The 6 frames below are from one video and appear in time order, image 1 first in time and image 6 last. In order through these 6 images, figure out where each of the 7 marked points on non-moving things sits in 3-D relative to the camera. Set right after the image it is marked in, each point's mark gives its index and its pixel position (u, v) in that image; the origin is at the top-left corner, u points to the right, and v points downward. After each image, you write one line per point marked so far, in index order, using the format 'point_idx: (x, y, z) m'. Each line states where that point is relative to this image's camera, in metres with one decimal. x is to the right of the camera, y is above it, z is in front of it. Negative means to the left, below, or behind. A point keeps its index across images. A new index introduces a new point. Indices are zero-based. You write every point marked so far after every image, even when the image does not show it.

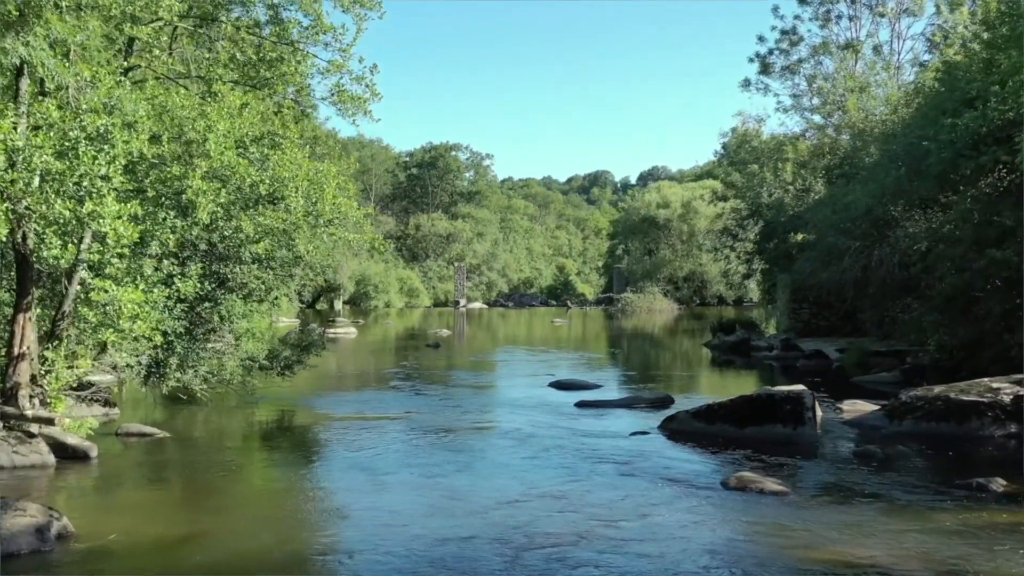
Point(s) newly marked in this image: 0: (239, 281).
0: (-4.9, +0.1, +15.9) m
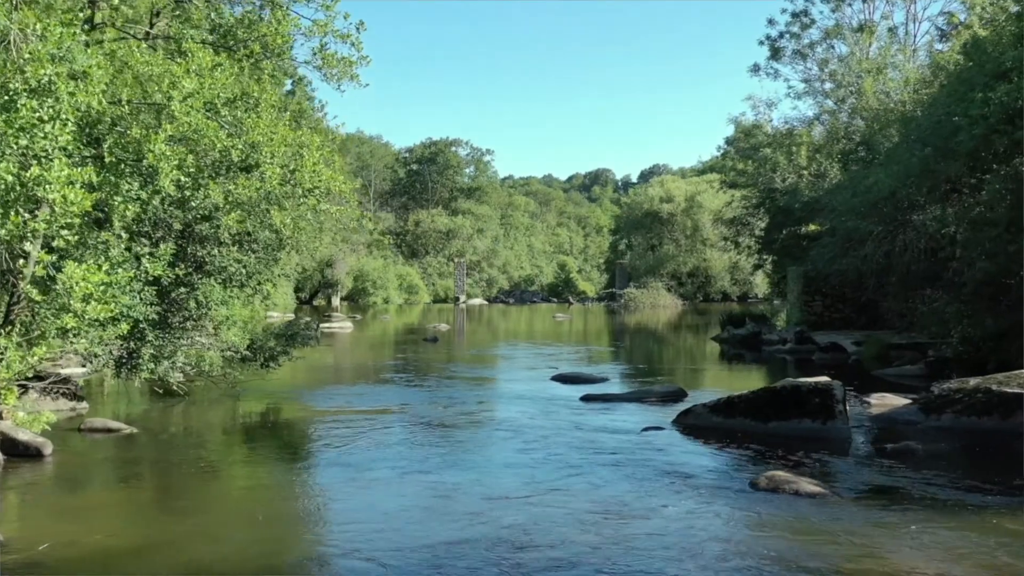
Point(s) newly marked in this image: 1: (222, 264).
0: (-4.9, +0.4, +14.7) m
1: (-4.8, +0.4, +14.9) m
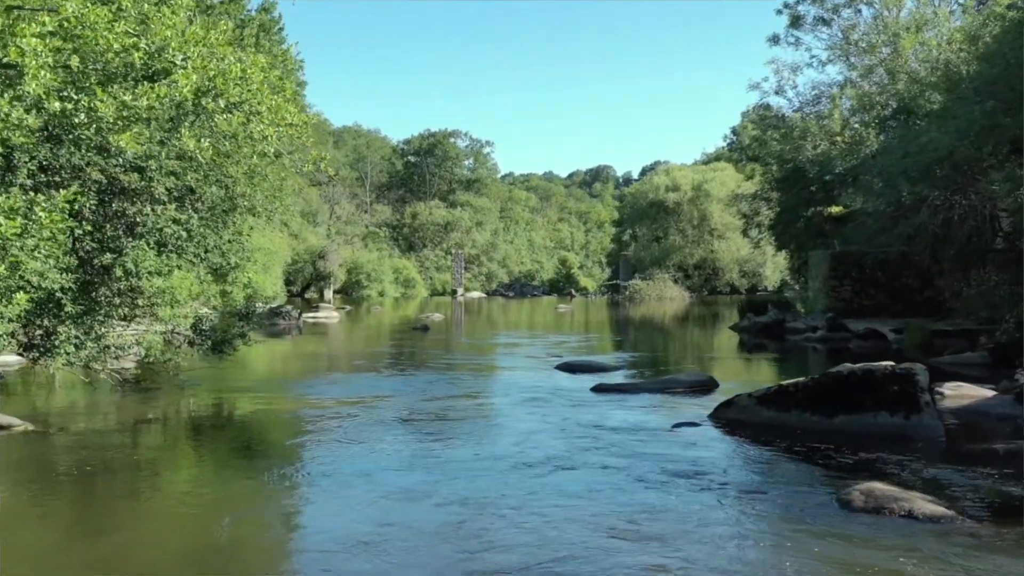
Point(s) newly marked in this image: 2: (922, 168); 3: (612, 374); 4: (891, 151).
0: (-4.9, +0.9, +12.0) m
1: (-4.9, +0.9, +12.2) m
2: (+8.1, +2.4, +17.5) m
3: (+2.1, -1.9, +19.0) m
4: (+8.5, +3.0, +19.8) m
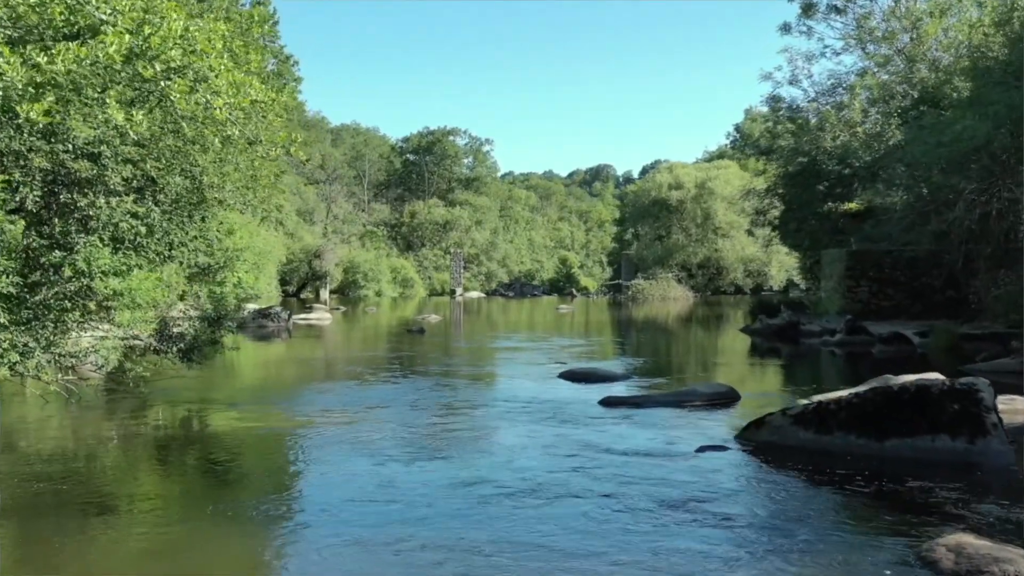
0: (-4.9, +0.8, +10.6) m
1: (-4.9, +0.8, +10.8) m
2: (+8.1, +2.3, +16.1) m
3: (+2.1, -1.9, +17.6) m
4: (+8.5, +3.0, +18.5) m
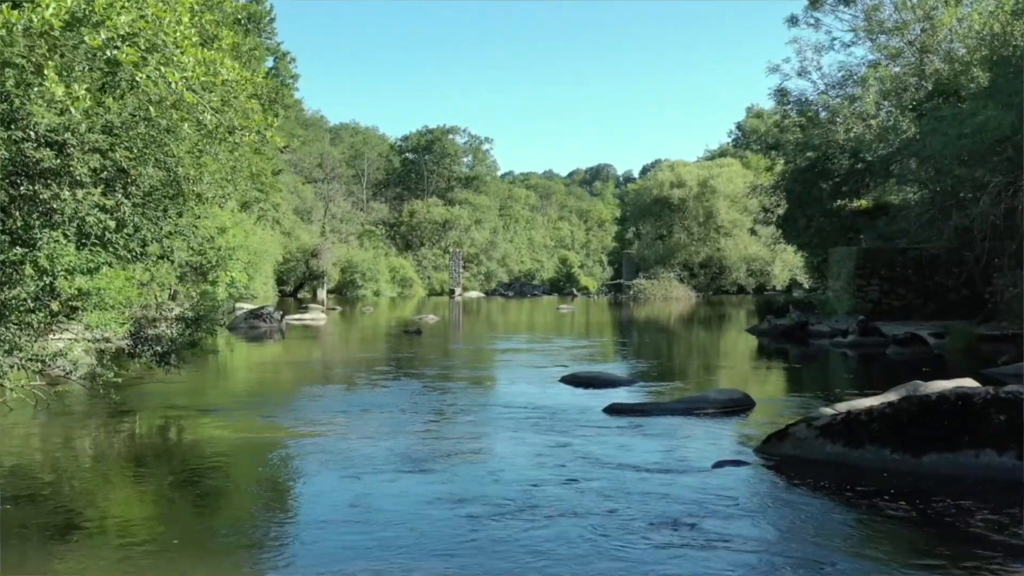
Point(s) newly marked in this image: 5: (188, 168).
0: (-5.0, +0.9, +9.8) m
1: (-4.9, +0.9, +10.0) m
2: (+8.0, +2.4, +15.3) m
3: (+2.1, -1.9, +16.8) m
4: (+8.5, +3.0, +17.6) m
5: (-4.6, +1.7, +12.8) m
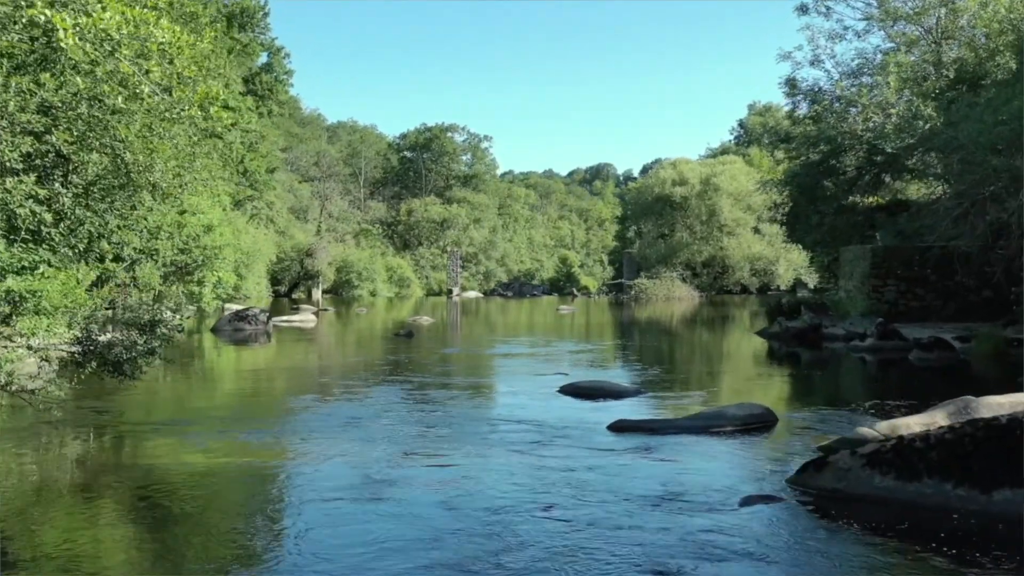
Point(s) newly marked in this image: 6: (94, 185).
0: (-5.0, +0.8, +8.5) m
1: (-5.0, +0.8, +8.7) m
2: (+8.0, +2.3, +14.0) m
3: (+2.0, -1.9, +15.5) m
4: (+8.4, +3.0, +16.3) m
5: (-4.7, +1.7, +11.5) m
6: (-4.7, +1.2, +10.1) m
